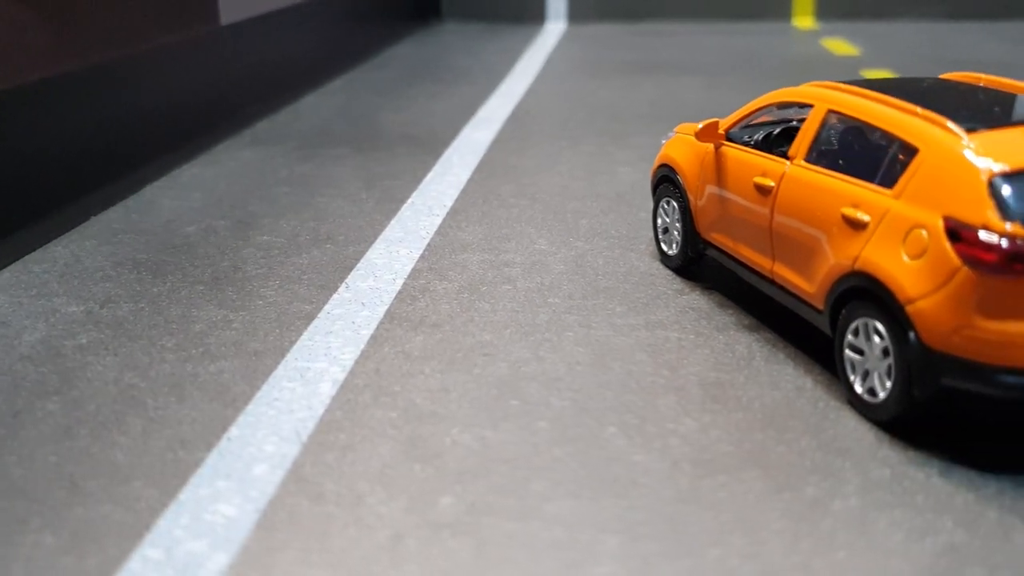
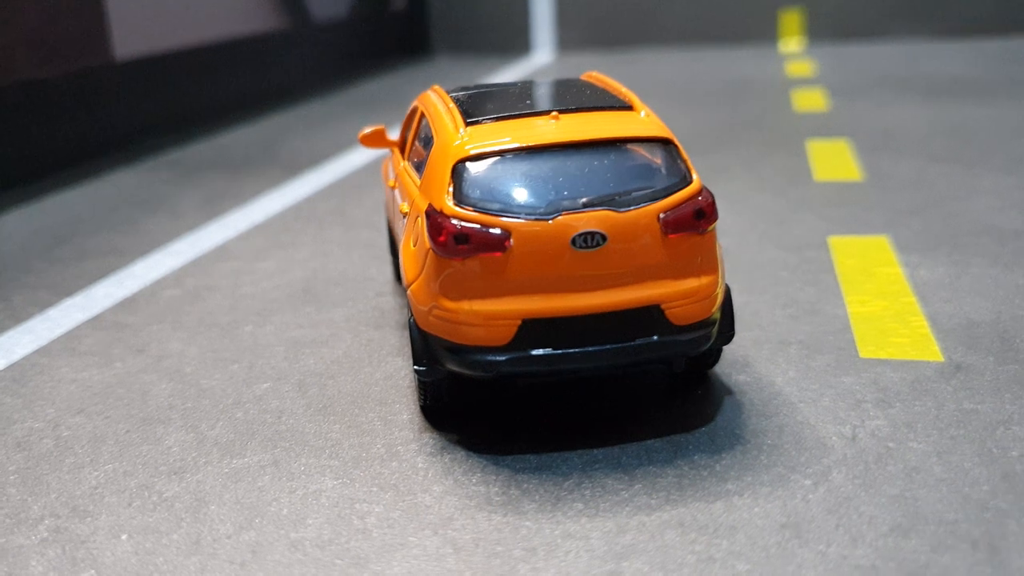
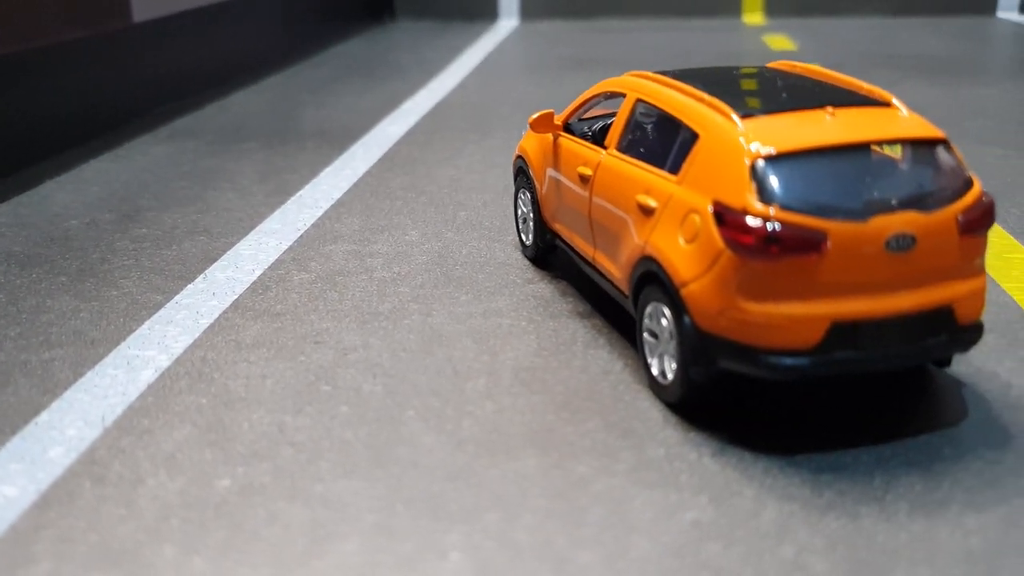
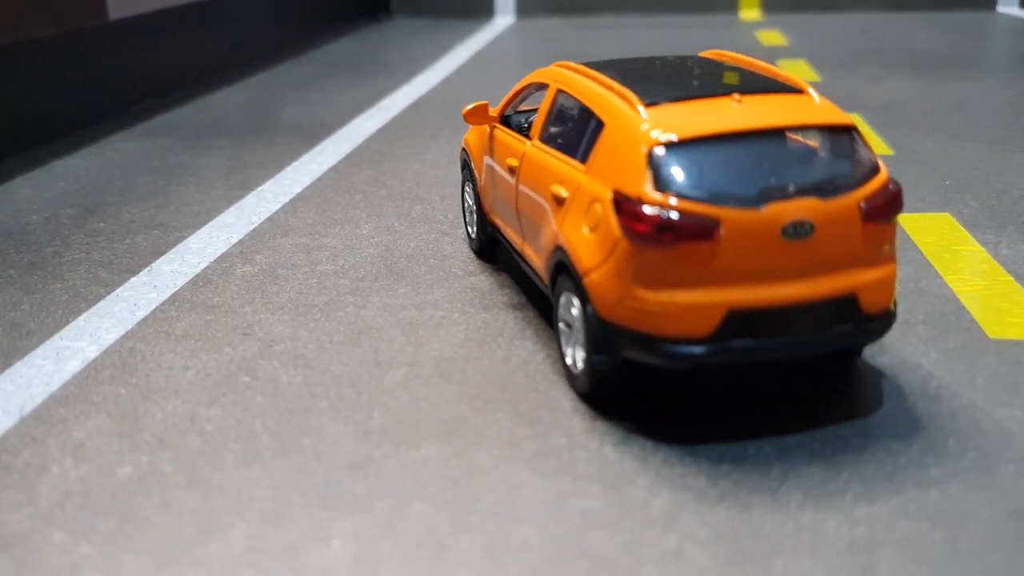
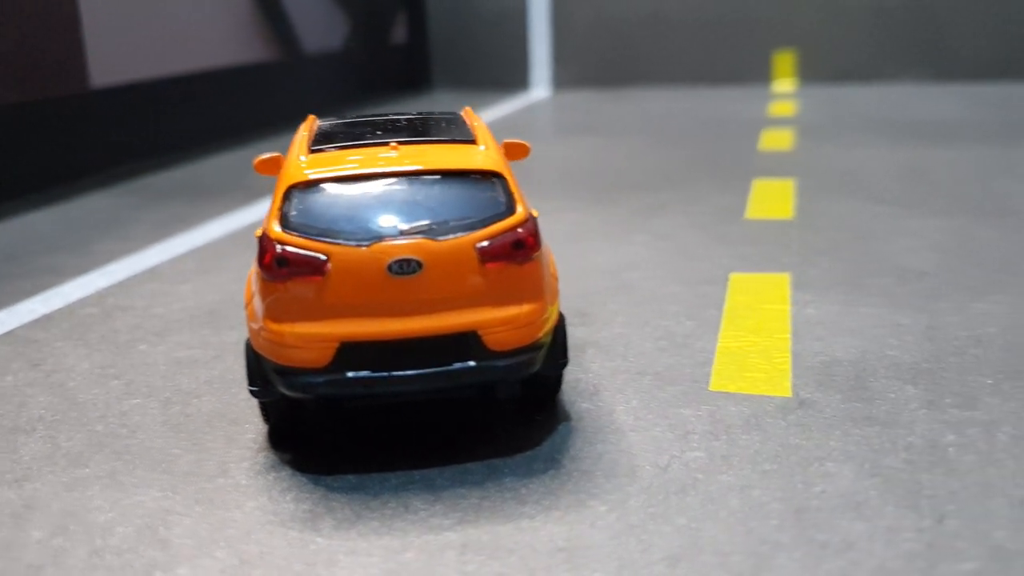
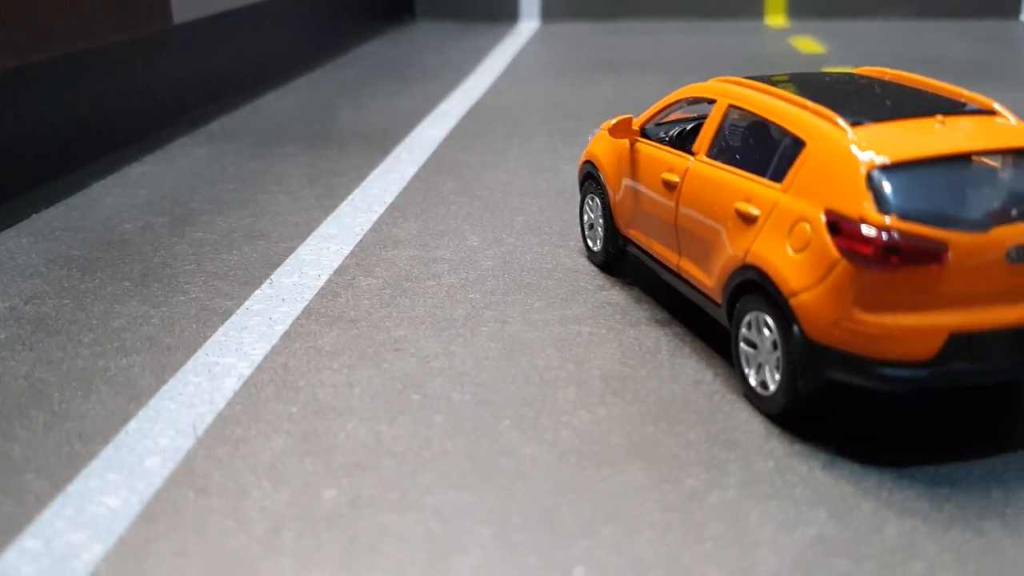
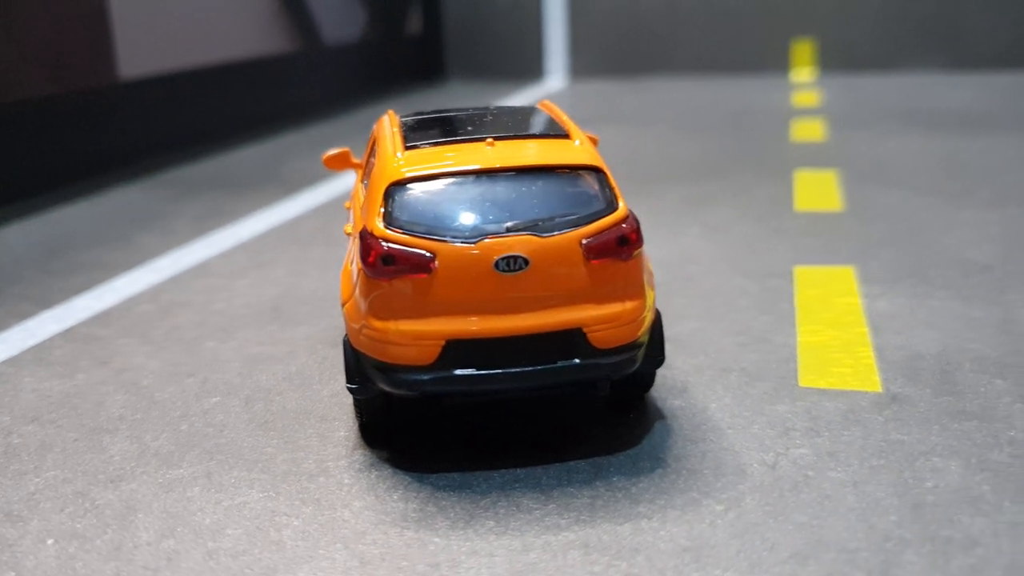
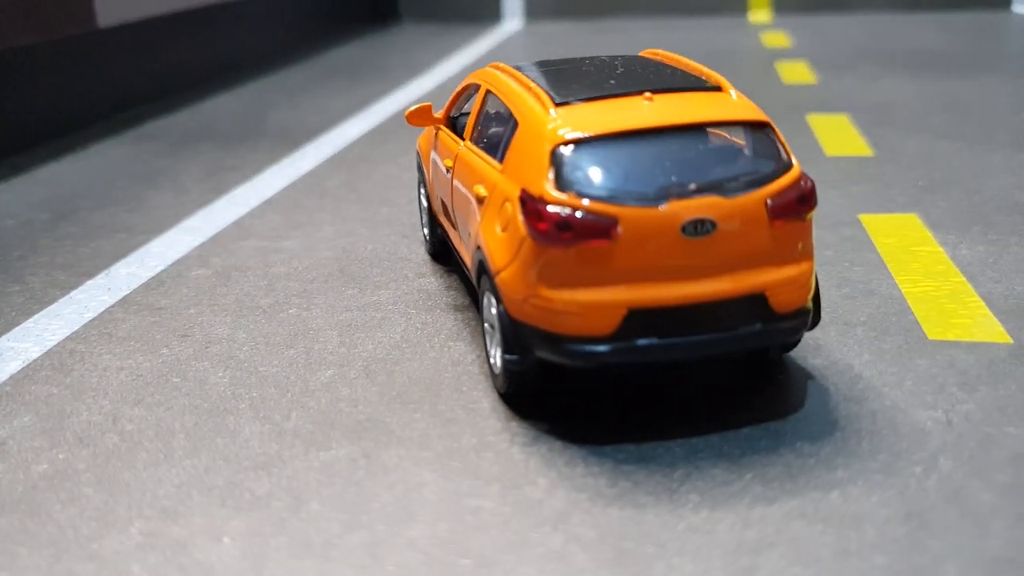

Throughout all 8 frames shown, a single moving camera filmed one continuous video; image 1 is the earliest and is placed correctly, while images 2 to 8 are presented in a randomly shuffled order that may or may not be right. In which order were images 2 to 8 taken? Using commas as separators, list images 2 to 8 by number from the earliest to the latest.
6, 3, 4, 8, 2, 7, 5
